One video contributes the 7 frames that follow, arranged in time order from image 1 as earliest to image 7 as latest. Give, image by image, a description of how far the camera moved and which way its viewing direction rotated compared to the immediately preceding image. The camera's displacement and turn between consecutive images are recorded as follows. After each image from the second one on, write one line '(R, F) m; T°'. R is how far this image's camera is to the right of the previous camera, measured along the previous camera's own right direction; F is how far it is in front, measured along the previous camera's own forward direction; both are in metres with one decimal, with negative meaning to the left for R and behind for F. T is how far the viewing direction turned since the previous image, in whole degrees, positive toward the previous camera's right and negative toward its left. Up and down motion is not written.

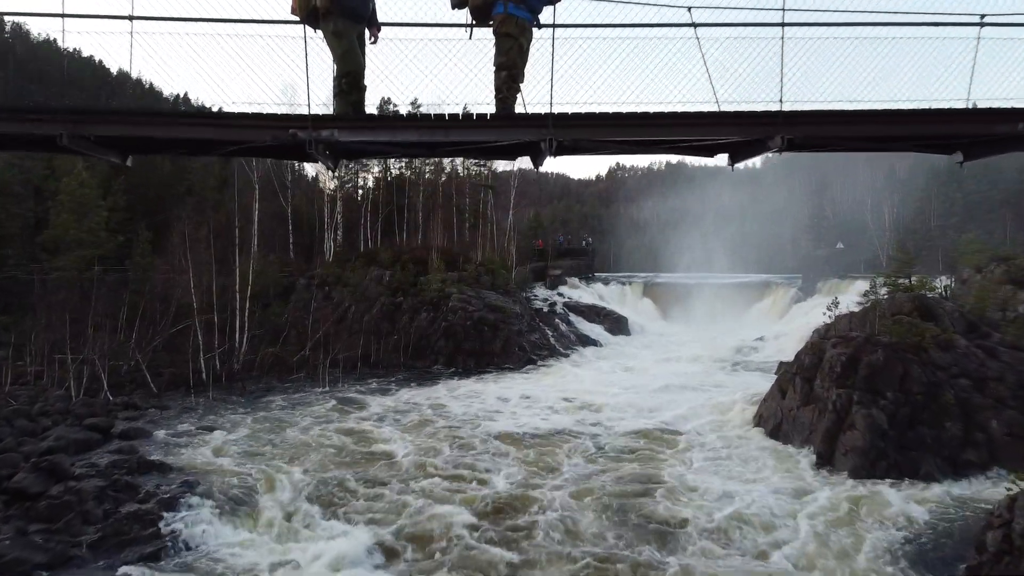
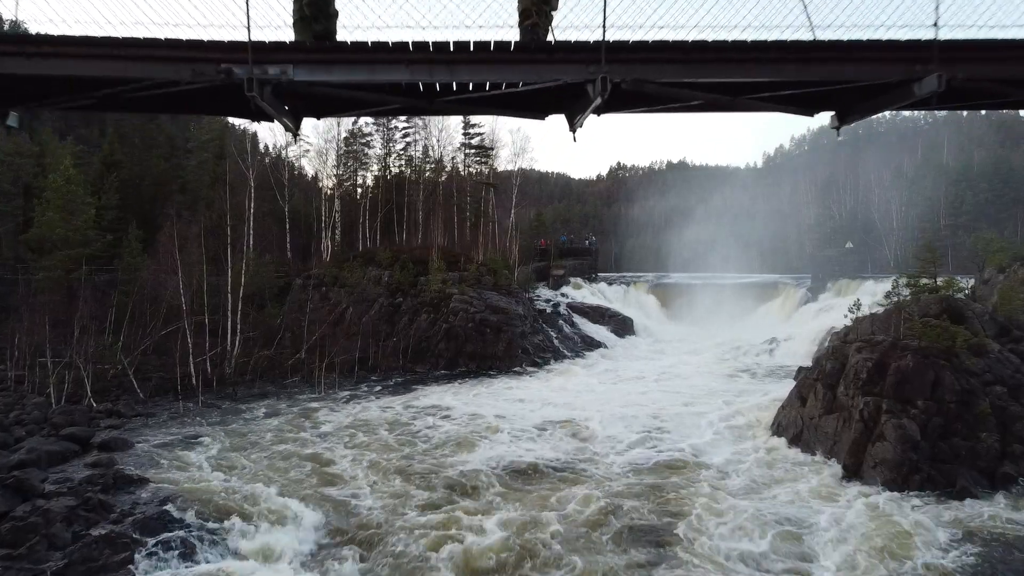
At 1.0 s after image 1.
(-0.1, +0.8) m; 0°
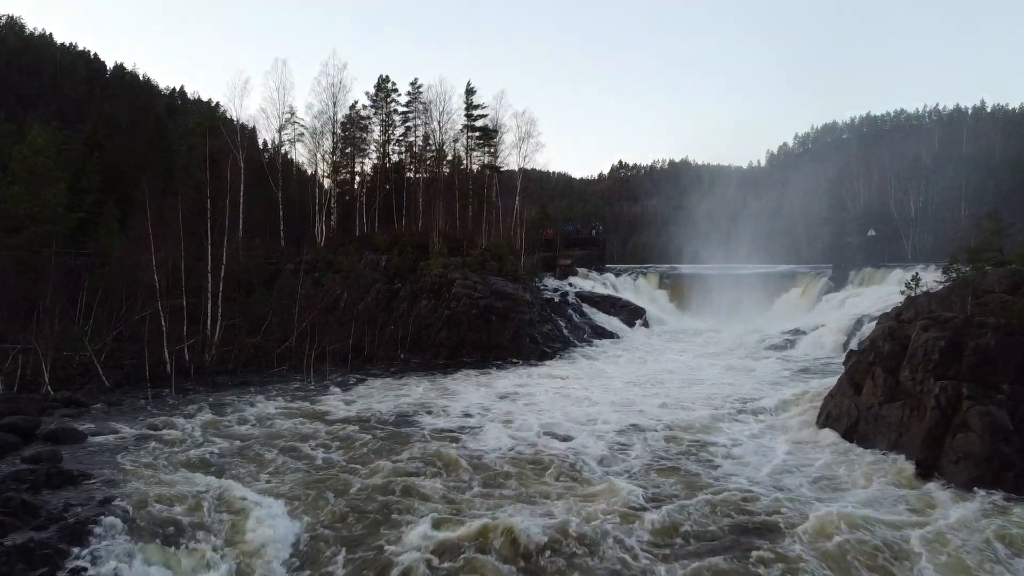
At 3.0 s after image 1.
(-0.3, +1.7) m; 0°
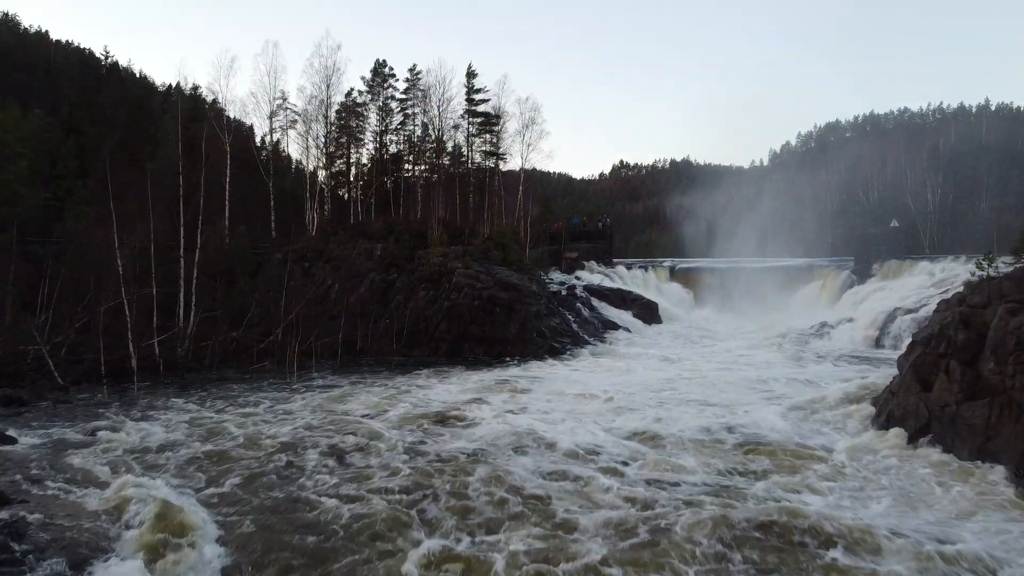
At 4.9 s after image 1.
(-0.2, +1.7) m; 0°
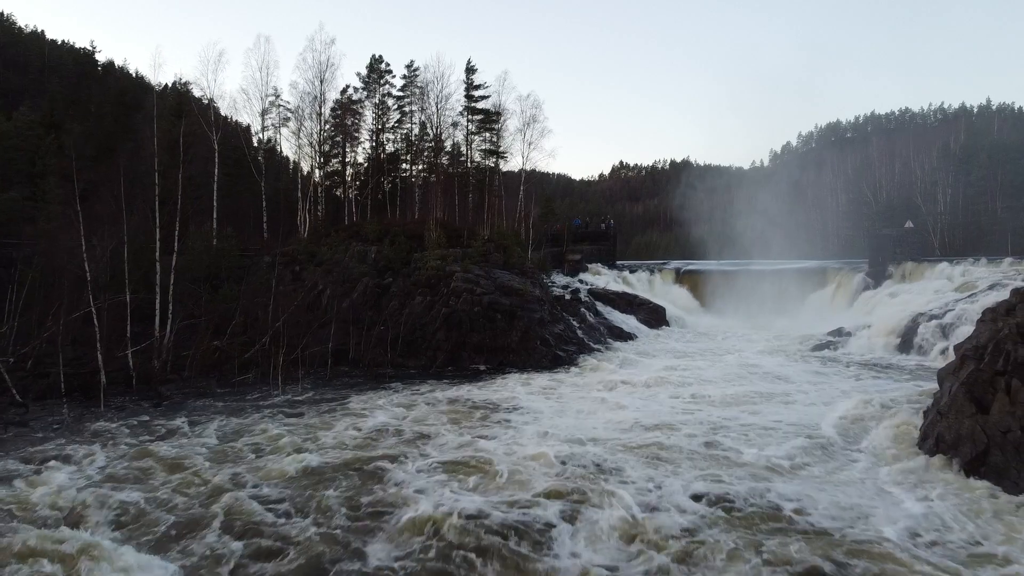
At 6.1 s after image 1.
(-0.1, +1.1) m; 0°
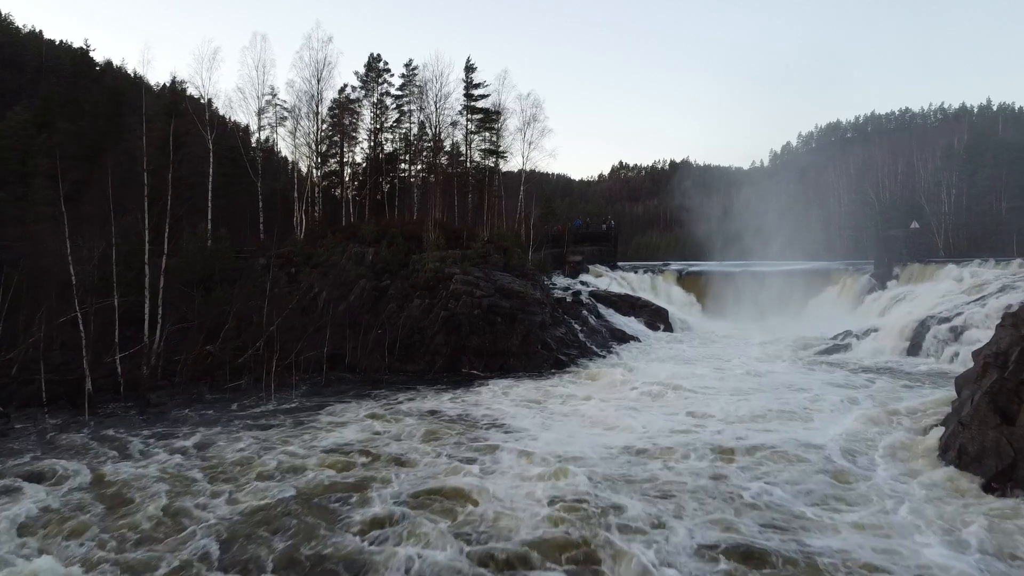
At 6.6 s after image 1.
(0.0, +0.4) m; 0°
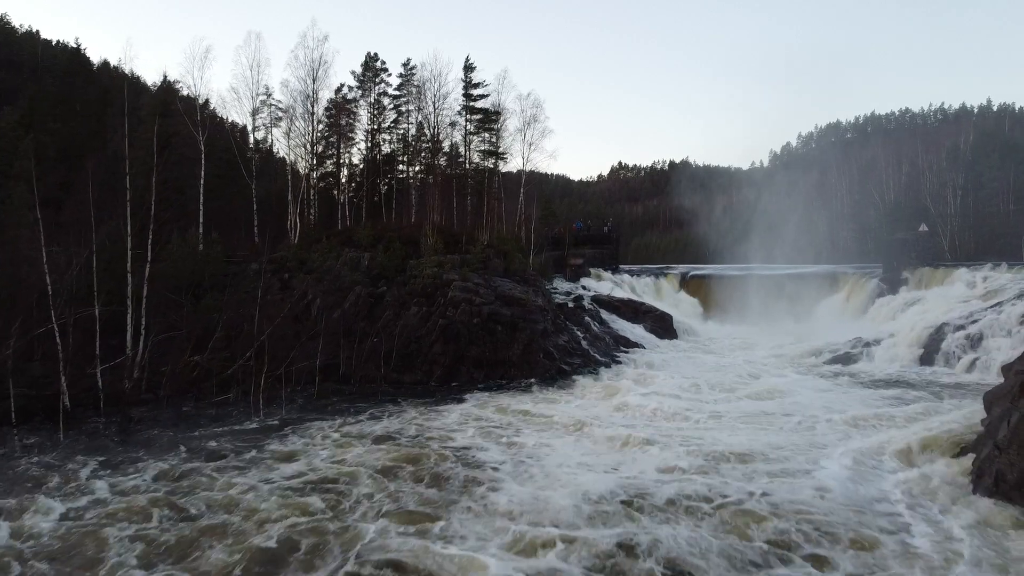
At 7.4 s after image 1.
(-0.1, +0.6) m; 0°
